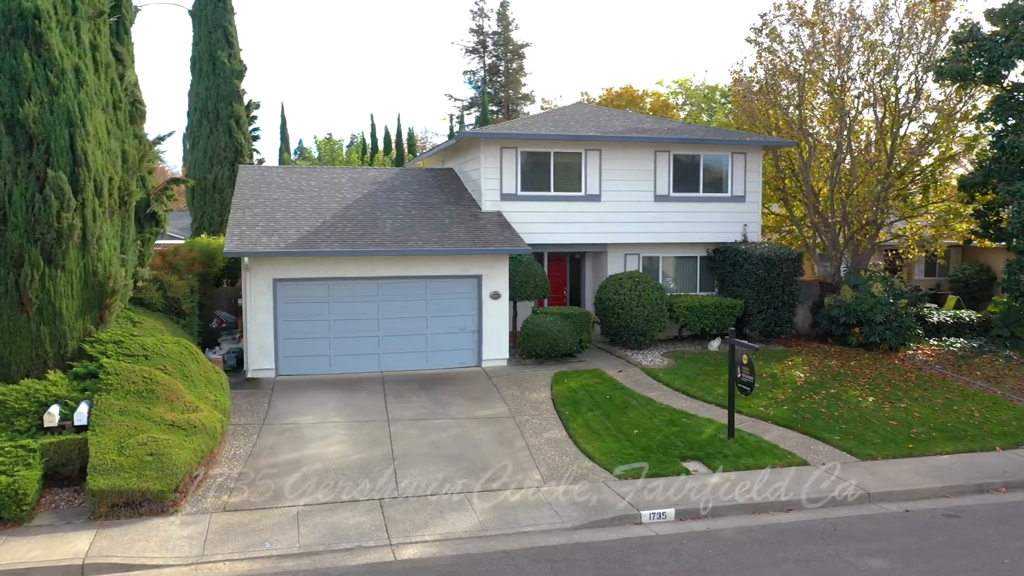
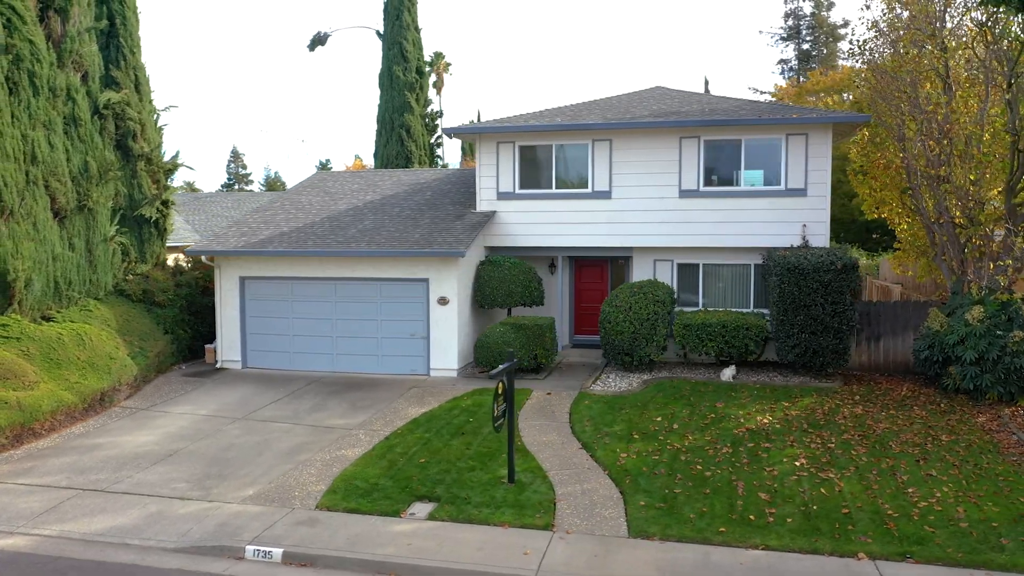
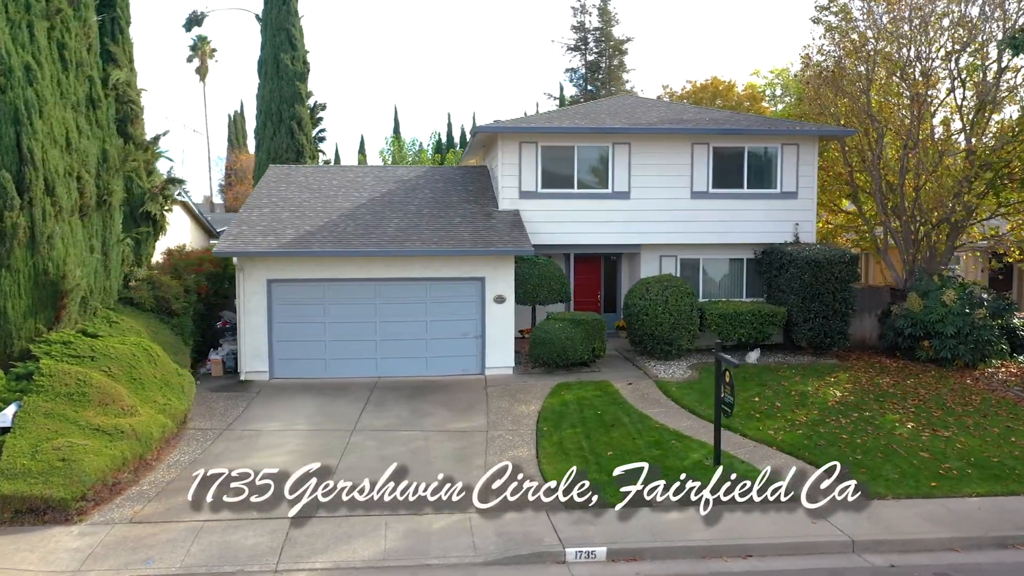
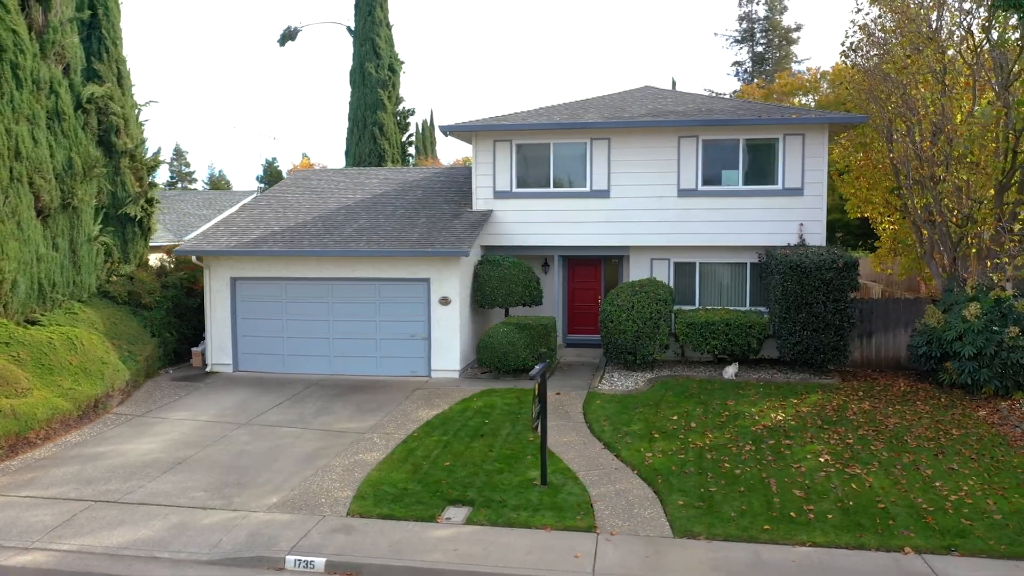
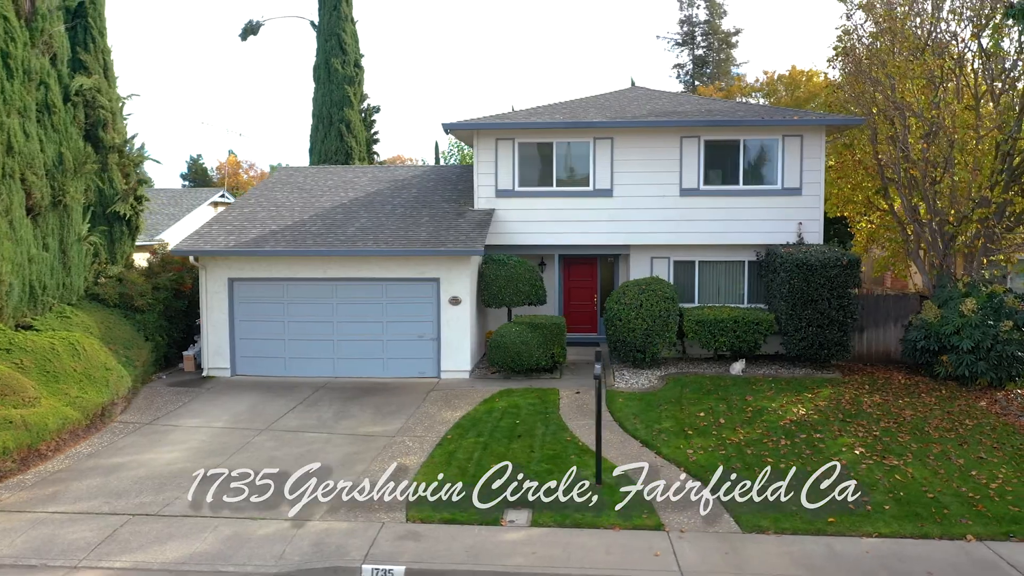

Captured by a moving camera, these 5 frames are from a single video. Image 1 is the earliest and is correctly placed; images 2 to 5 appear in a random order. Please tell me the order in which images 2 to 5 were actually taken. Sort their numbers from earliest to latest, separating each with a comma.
3, 5, 4, 2
